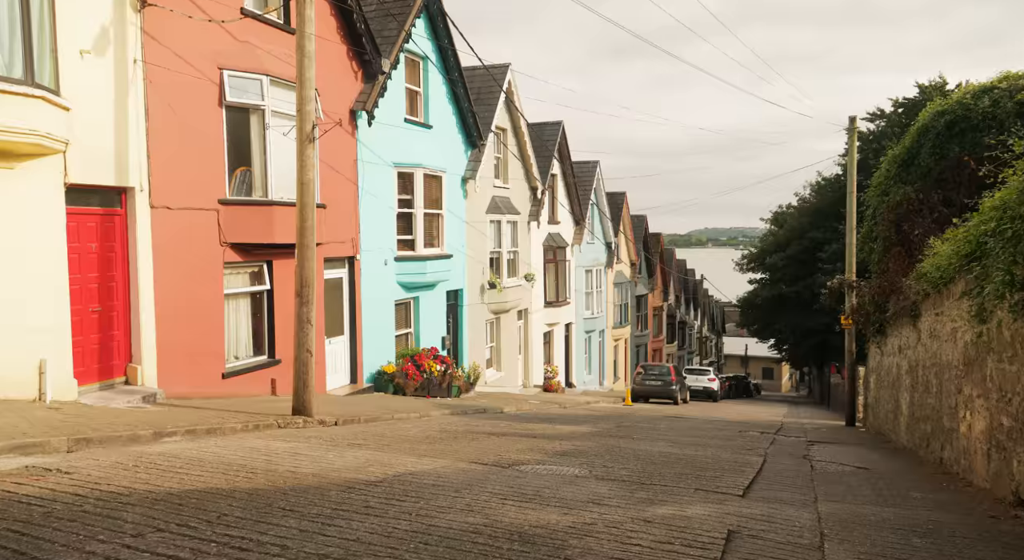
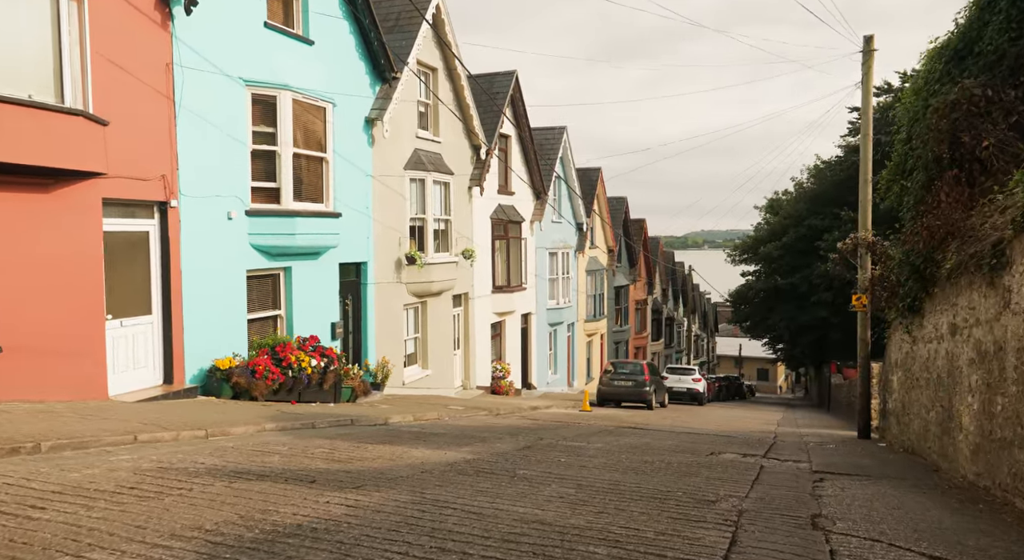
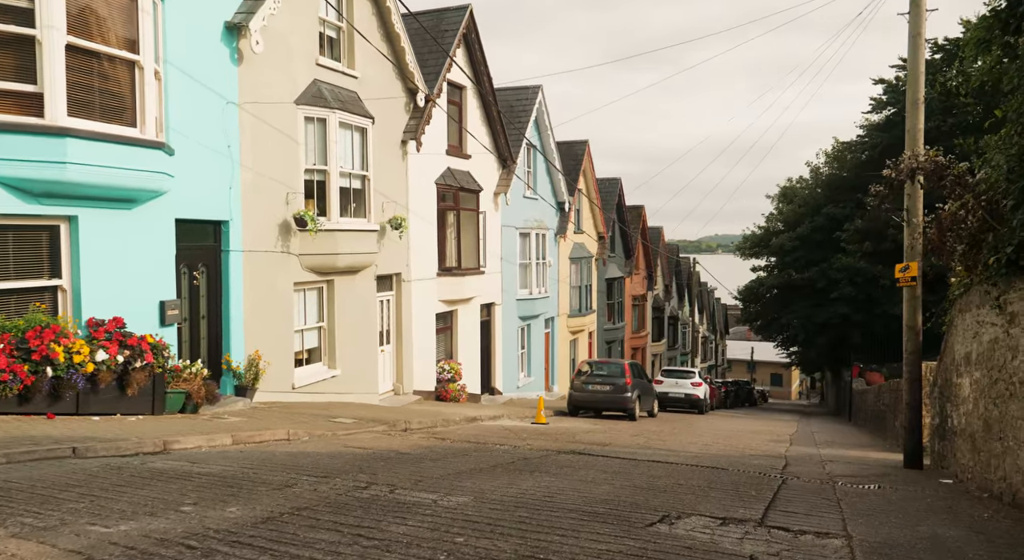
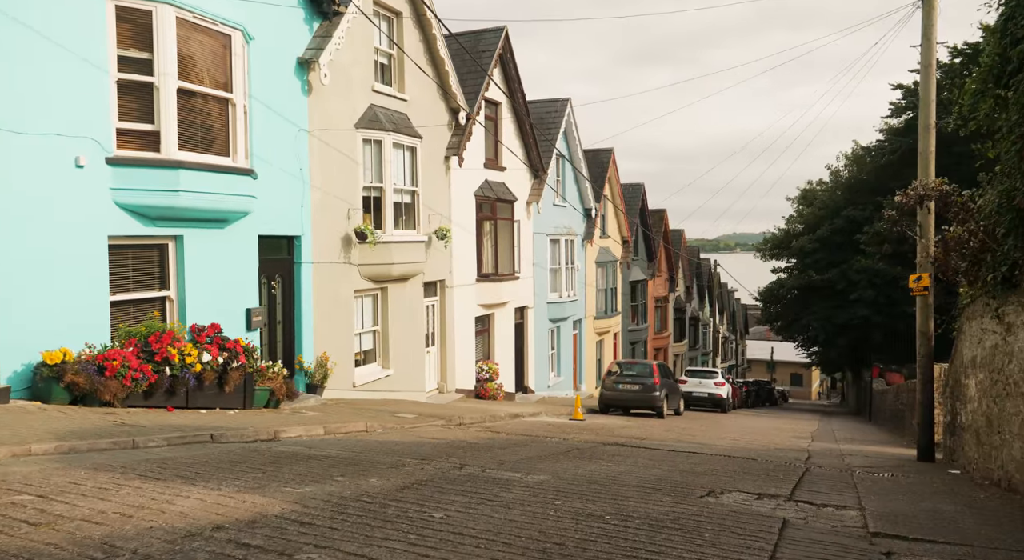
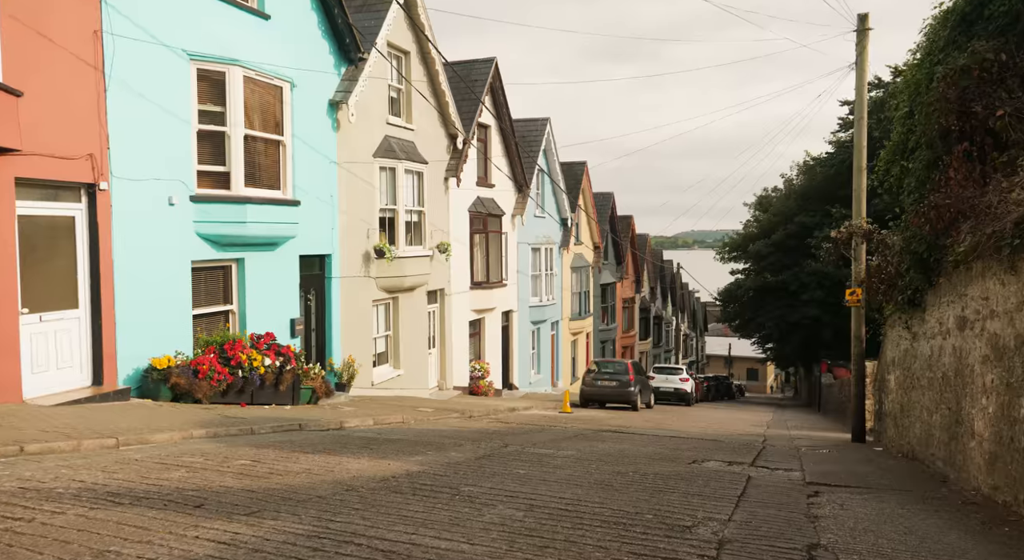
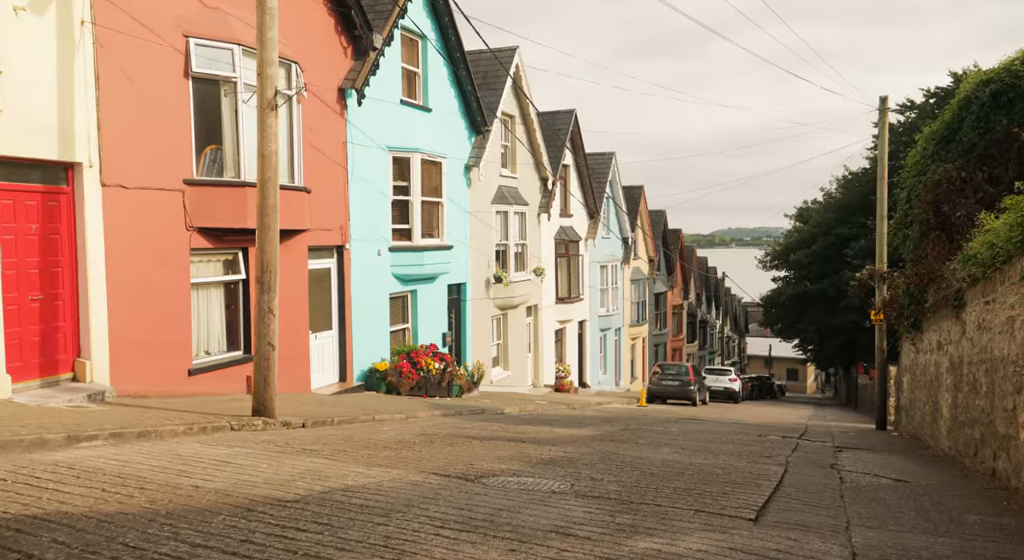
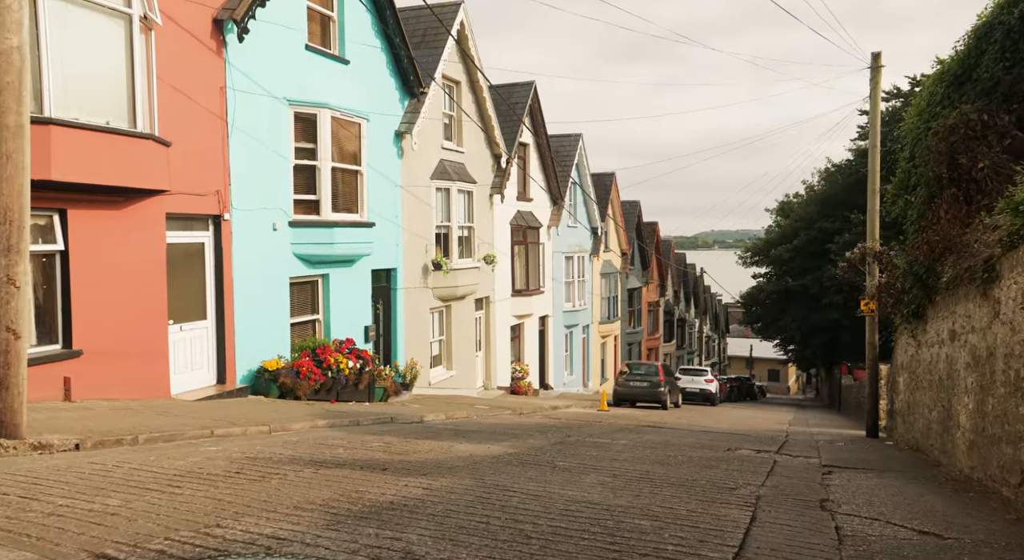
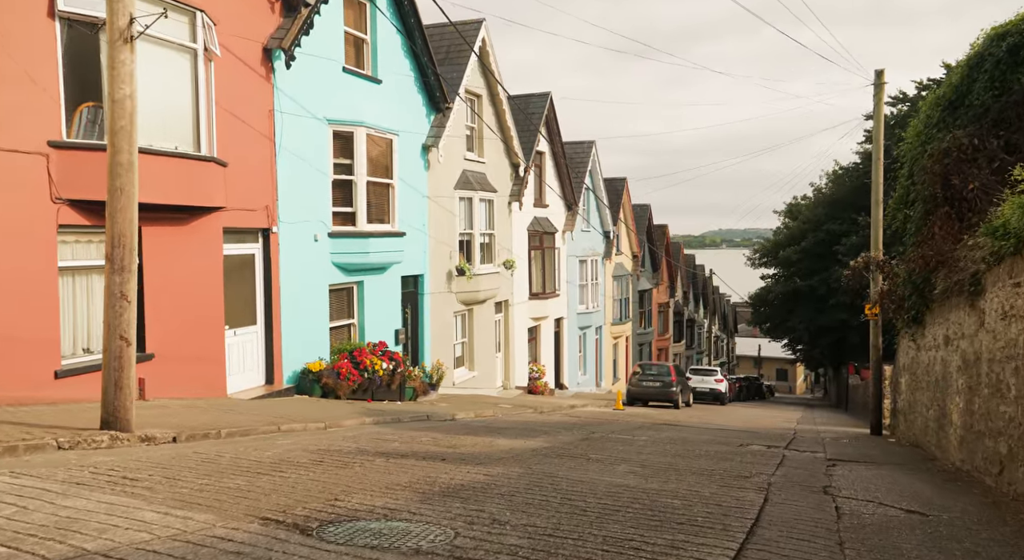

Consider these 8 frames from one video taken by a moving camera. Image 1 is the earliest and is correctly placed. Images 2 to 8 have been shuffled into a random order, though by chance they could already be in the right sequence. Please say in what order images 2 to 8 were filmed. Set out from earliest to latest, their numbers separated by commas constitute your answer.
6, 8, 7, 2, 5, 4, 3
